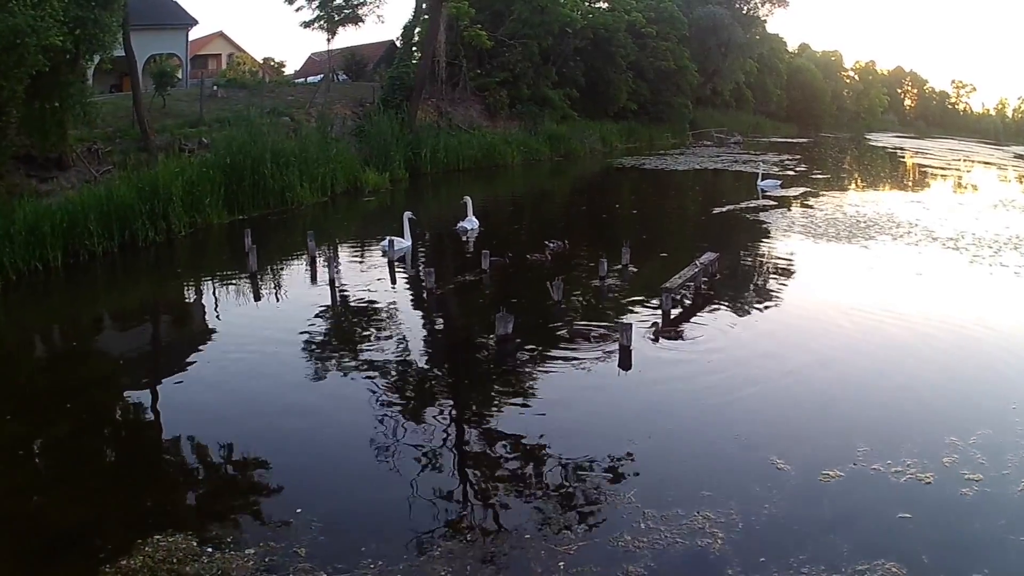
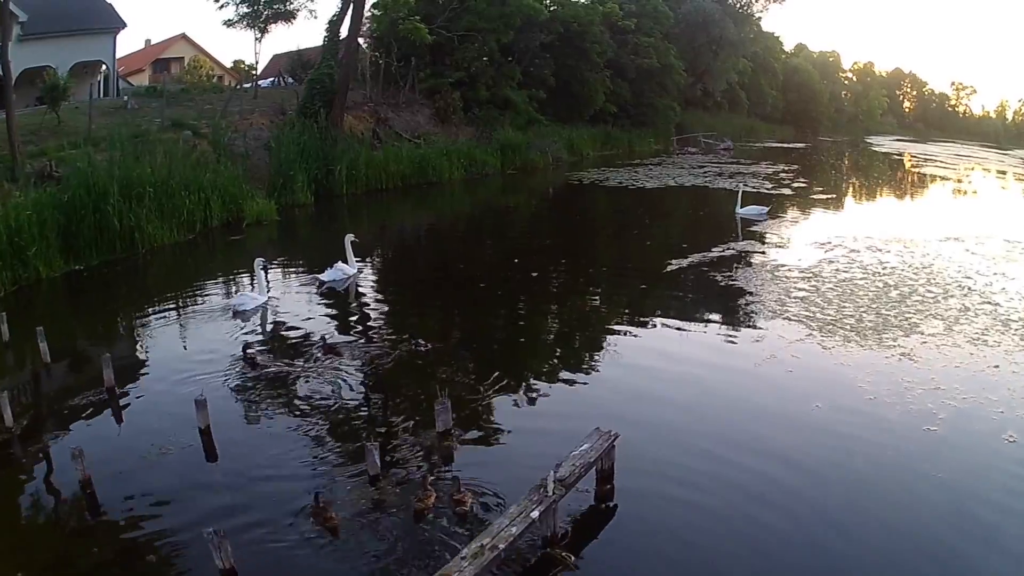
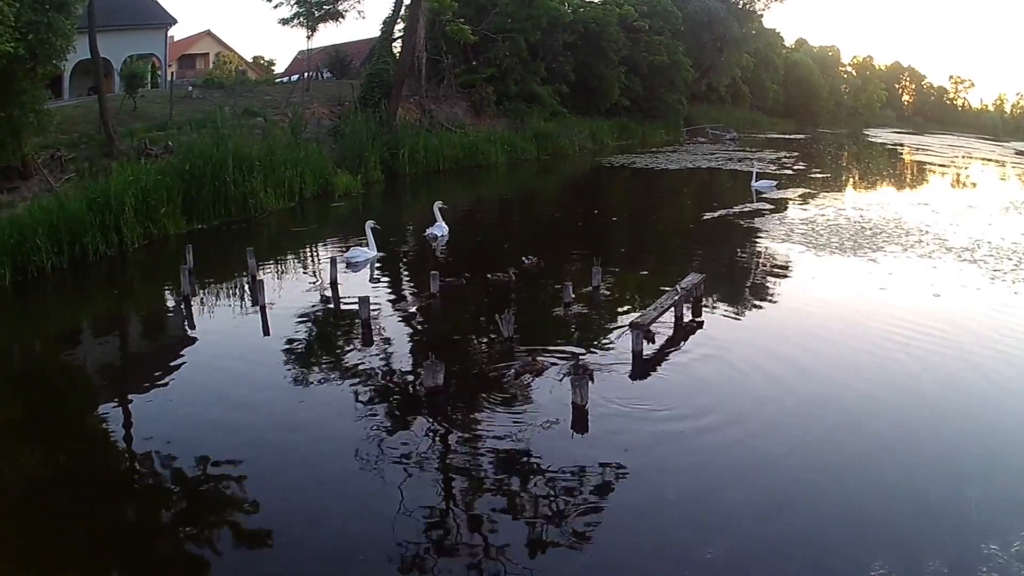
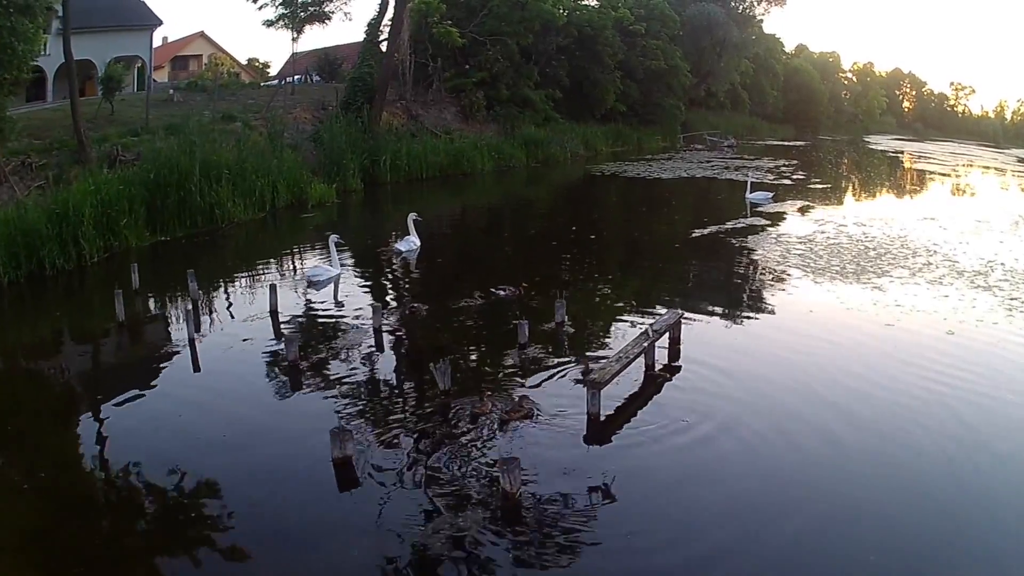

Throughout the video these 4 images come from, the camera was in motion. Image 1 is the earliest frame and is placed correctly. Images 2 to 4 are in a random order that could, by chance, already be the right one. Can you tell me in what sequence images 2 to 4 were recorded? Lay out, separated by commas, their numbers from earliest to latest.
3, 4, 2
